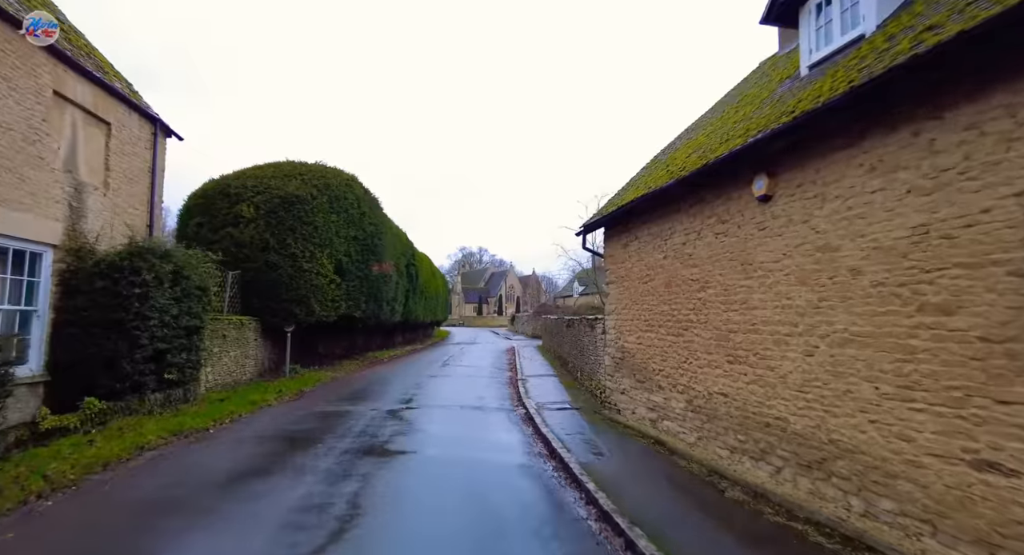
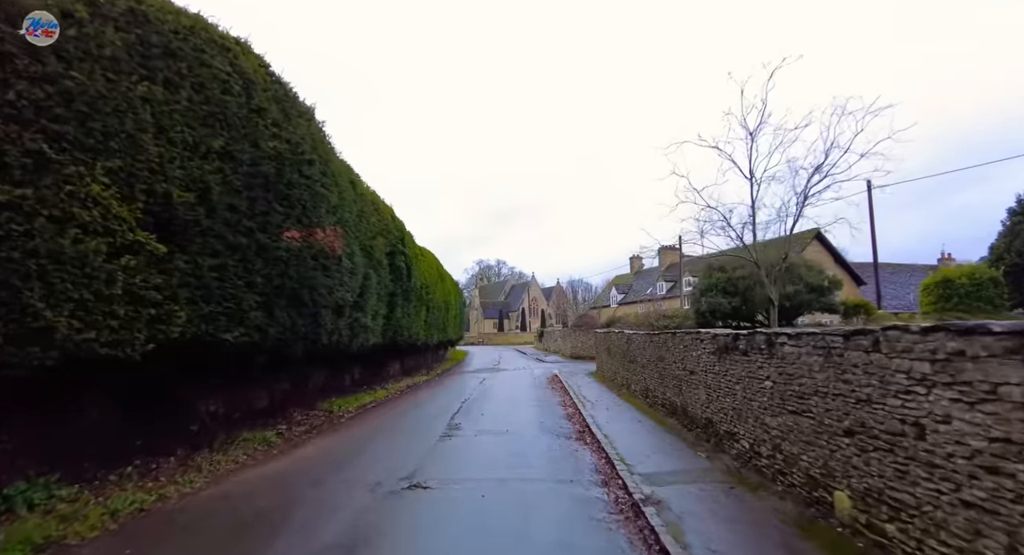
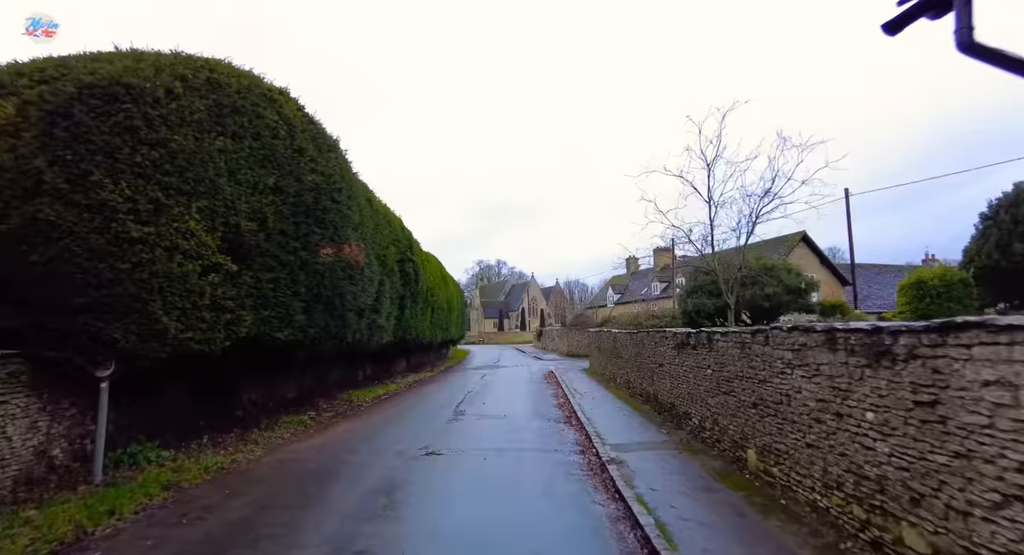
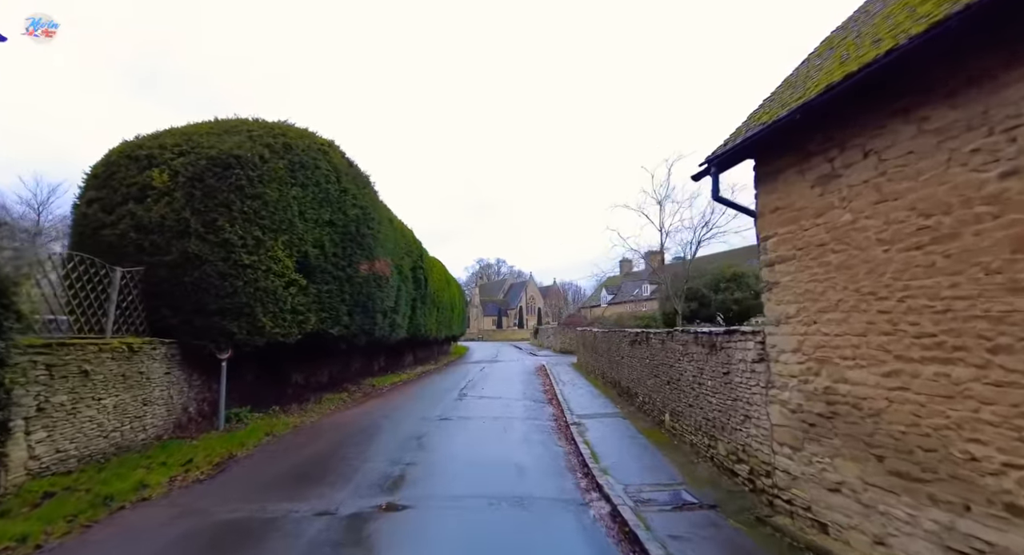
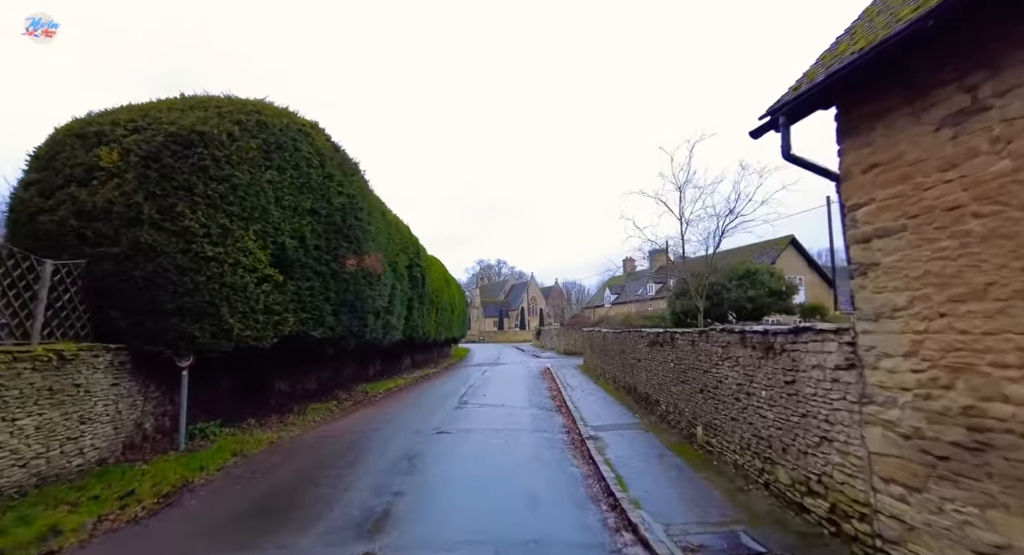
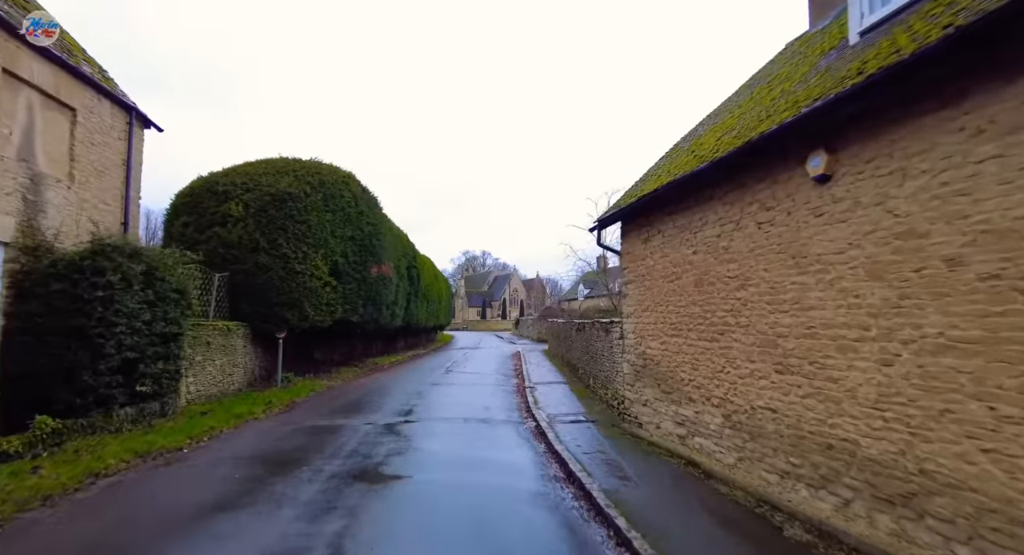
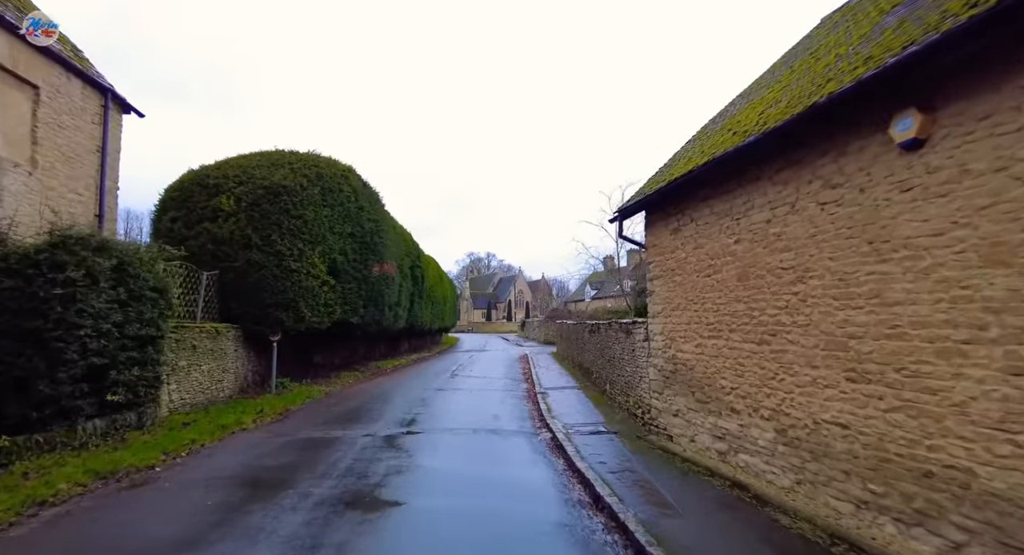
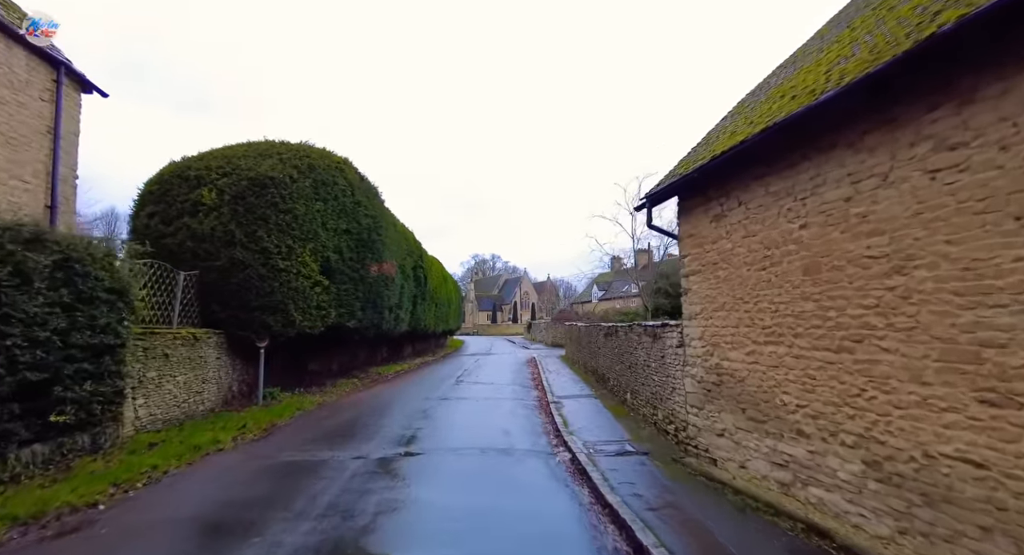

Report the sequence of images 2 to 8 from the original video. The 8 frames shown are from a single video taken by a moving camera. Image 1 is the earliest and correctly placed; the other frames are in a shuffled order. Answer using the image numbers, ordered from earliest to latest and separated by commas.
6, 7, 8, 4, 5, 3, 2
